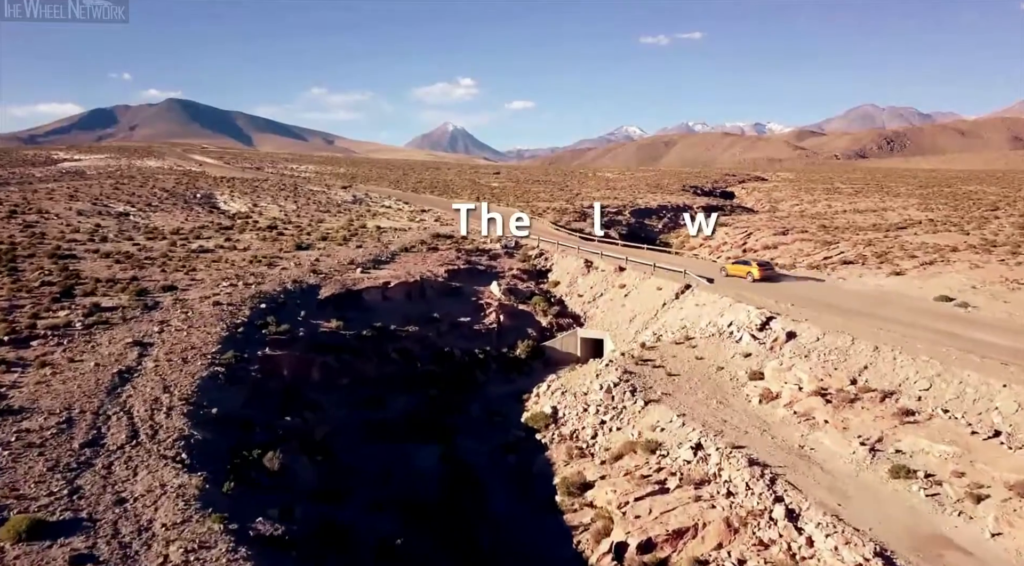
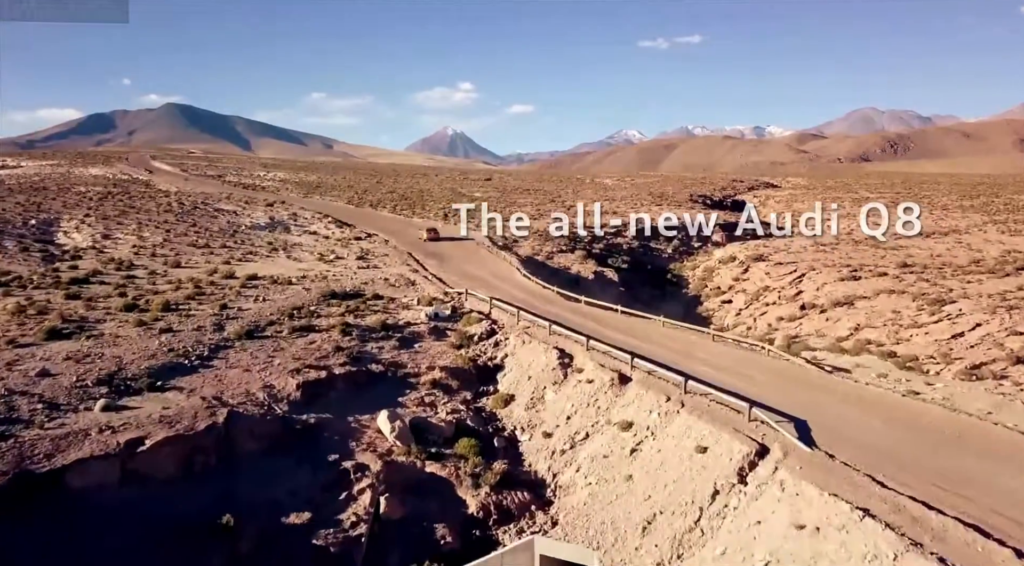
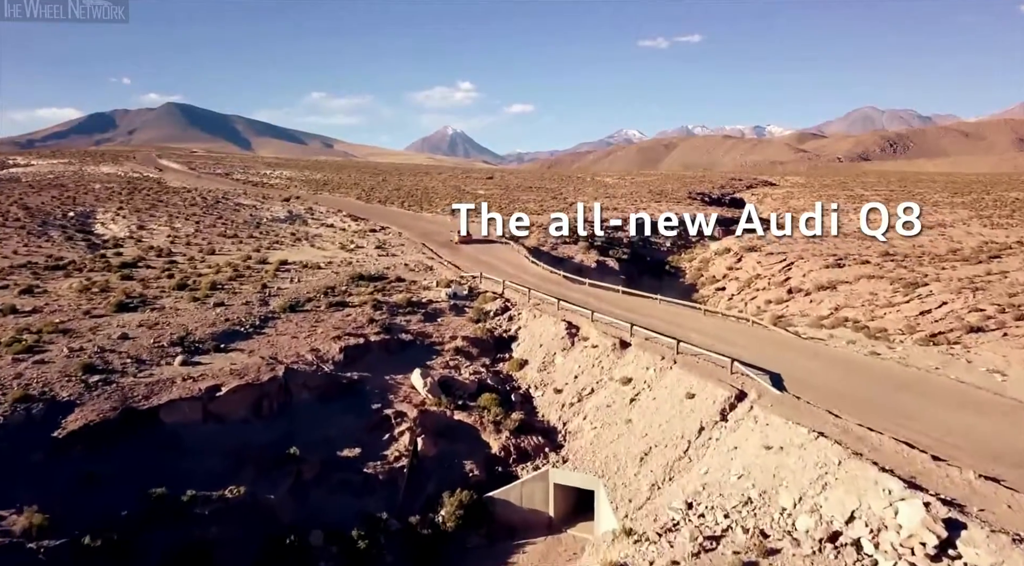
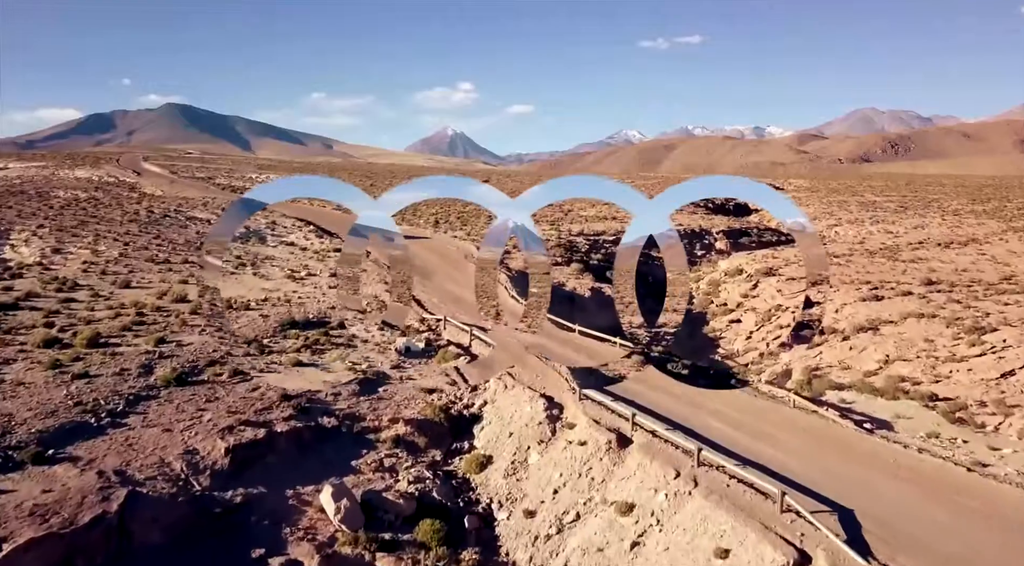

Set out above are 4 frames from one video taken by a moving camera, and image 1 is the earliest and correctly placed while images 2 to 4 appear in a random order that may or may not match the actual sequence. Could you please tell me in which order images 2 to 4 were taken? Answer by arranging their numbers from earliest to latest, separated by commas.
3, 2, 4
